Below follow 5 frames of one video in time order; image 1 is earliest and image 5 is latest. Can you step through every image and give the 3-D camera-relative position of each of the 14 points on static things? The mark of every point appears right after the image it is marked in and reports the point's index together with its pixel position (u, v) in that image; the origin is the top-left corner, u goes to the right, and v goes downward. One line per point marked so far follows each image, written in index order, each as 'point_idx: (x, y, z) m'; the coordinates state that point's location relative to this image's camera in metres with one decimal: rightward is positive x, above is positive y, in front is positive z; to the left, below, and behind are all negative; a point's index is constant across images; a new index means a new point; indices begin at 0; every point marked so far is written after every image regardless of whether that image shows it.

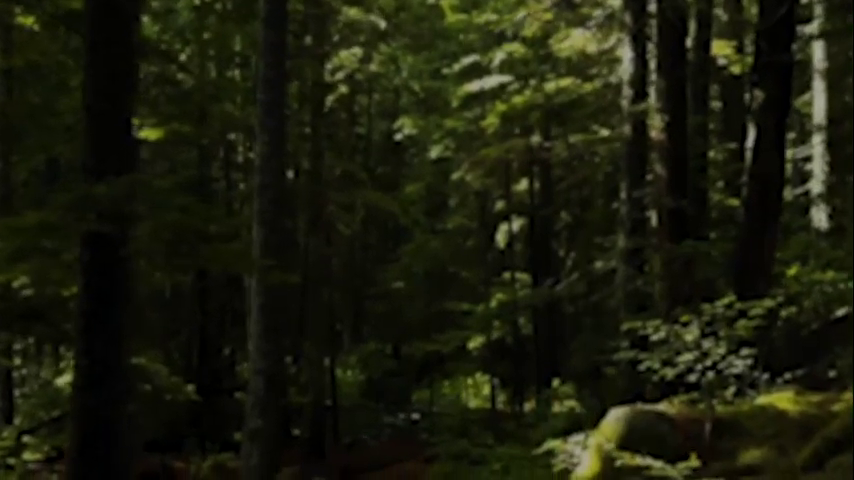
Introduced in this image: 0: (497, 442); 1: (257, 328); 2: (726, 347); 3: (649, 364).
0: (+1.2, -3.5, +19.3) m
1: (-2.3, -1.2, +15.3) m
2: (+2.4, -0.9, +9.1) m
3: (+2.0, -1.1, +10.1) m
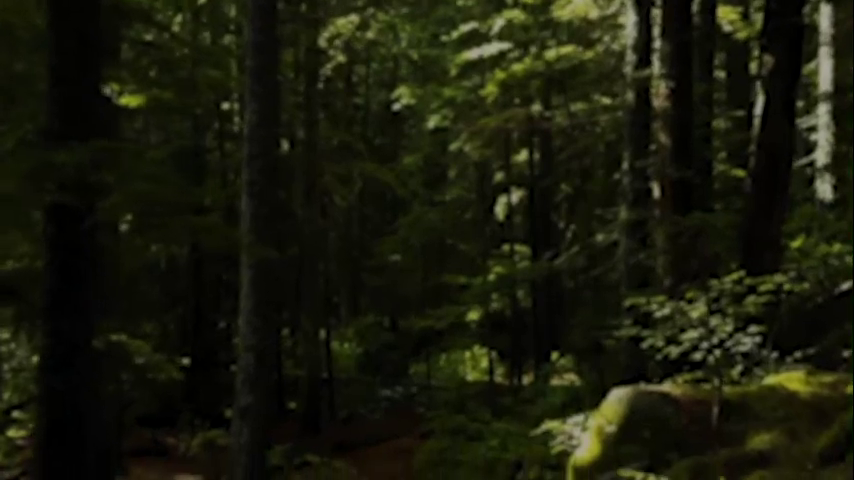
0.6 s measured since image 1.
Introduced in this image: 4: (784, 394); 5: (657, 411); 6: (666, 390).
0: (+1.2, -3.0, +18.9) m
1: (-2.4, -0.8, +14.8) m
2: (+2.4, -0.7, +8.6) m
3: (+2.0, -0.9, +9.6) m
4: (+2.7, -1.1, +8.2) m
5: (+1.7, -1.3, +8.4) m
6: (+1.9, -1.2, +8.7) m
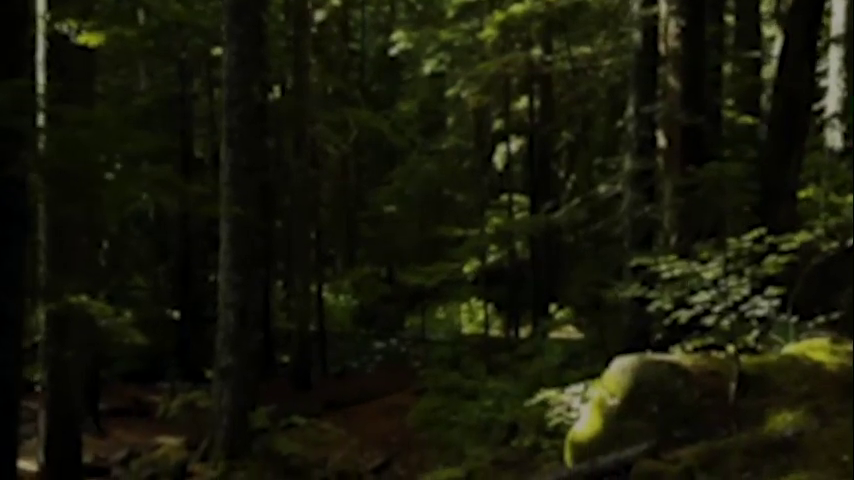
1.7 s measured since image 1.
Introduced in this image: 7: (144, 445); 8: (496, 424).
0: (+1.1, -2.2, +18.1) m
1: (-2.5, -0.2, +14.0) m
2: (+2.3, -0.4, +7.7) m
3: (+1.8, -0.5, +8.7) m
4: (+2.5, -0.8, +7.3) m
5: (+1.6, -1.0, +7.5) m
6: (+1.8, -0.9, +7.9) m
7: (-3.9, -2.8, +15.2) m
8: (+0.9, -2.4, +14.8) m
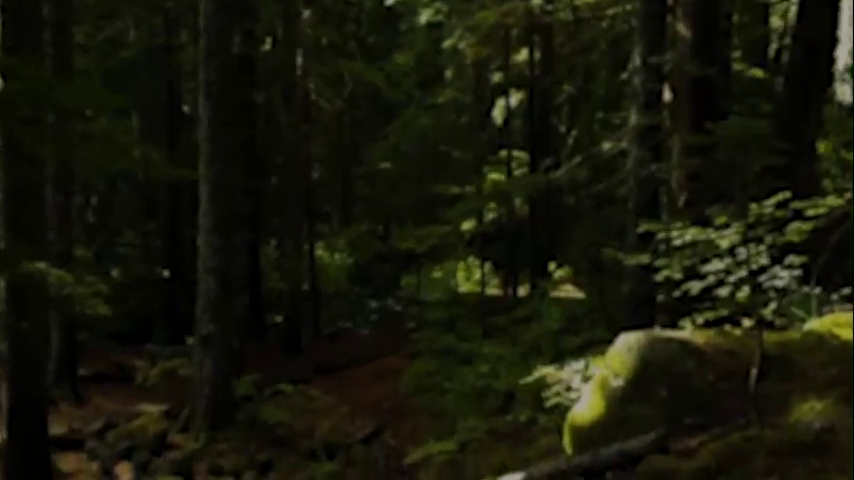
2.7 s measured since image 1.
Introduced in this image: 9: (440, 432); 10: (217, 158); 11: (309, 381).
0: (+1.0, -1.5, +17.4) m
1: (-2.6, +0.3, +13.2) m
2: (+2.2, -0.1, +7.0) m
3: (+1.7, -0.3, +8.0) m
4: (+2.4, -0.6, +6.6) m
5: (+1.5, -0.8, +6.8) m
6: (+1.7, -0.6, +7.1) m
7: (-4.0, -2.3, +14.5) m
8: (+0.8, -1.9, +14.1) m
9: (+0.2, -2.4, +14.1) m
10: (-2.5, +1.0, +13.3) m
11: (-2.0, -2.4, +18.5) m
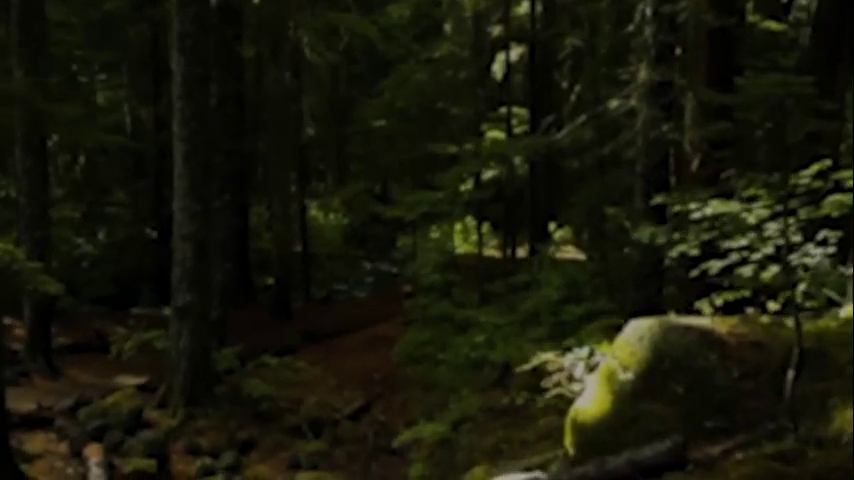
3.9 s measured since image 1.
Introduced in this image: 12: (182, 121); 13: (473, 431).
0: (+0.9, -1.0, +16.6) m
1: (-2.7, +0.6, +12.3) m
2: (+2.1, 0.0, +6.1) m
3: (+1.6, -0.1, +7.1) m
4: (+2.3, -0.5, +5.7) m
5: (+1.4, -0.6, +5.9) m
6: (+1.6, -0.5, +6.2) m
7: (-4.1, -1.8, +13.7) m
8: (+0.7, -1.5, +13.3) m
9: (+0.1, -2.0, +13.3) m
10: (-2.6, +1.4, +12.3) m
11: (-2.1, -1.8, +17.7) m
12: (-2.7, +1.3, +12.4) m
13: (+0.5, -1.9, +11.2) m
